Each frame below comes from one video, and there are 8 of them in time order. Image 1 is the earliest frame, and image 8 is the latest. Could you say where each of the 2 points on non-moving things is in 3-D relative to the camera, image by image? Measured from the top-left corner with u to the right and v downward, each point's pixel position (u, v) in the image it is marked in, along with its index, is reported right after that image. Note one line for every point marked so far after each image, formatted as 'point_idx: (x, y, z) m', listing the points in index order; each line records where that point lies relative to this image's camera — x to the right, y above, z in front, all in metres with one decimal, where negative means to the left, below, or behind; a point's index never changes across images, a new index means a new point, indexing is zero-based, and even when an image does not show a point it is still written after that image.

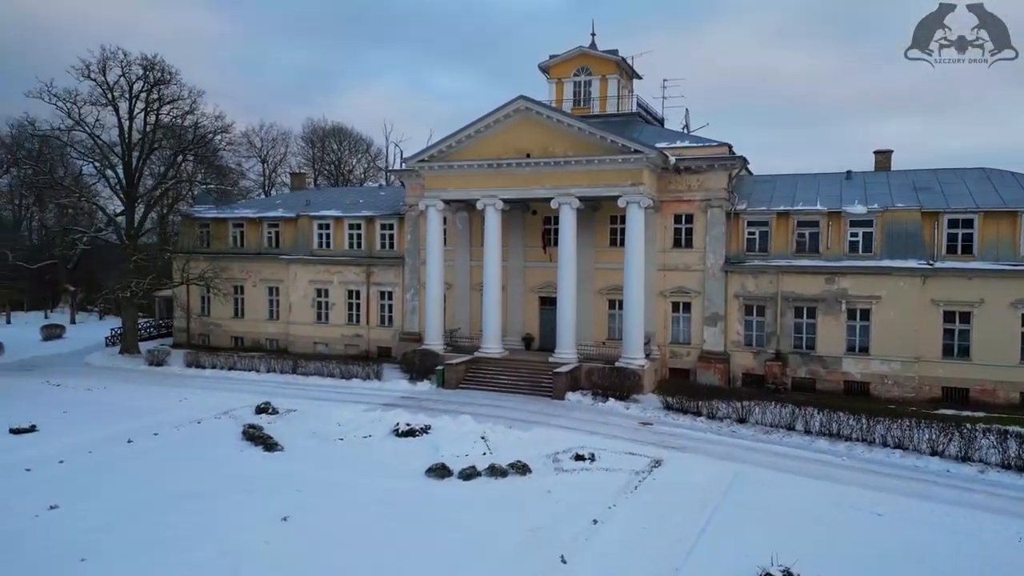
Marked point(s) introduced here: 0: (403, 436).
0: (-2.7, -3.7, +17.6) m
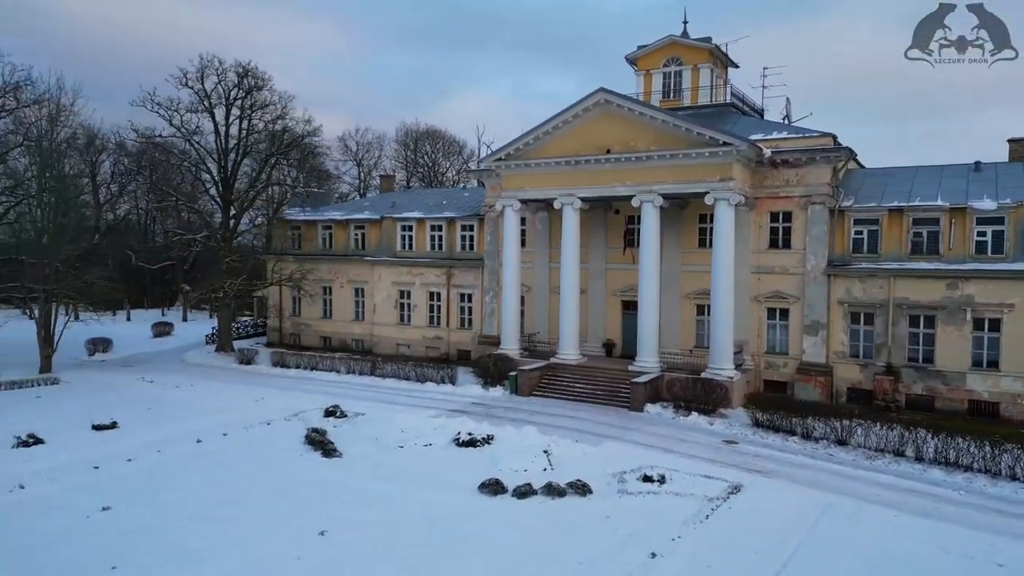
0: (-1.2, -3.7, +16.8) m
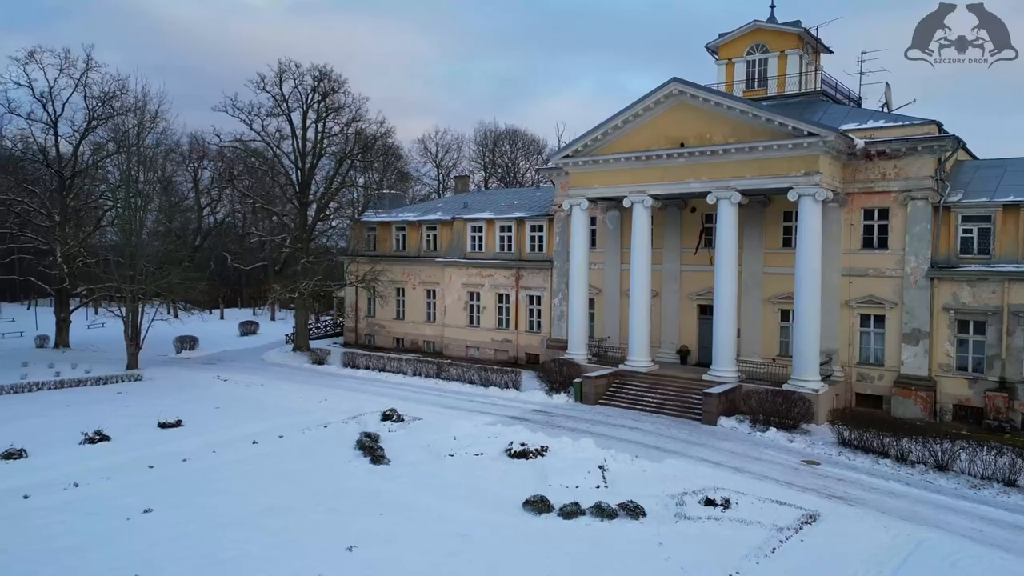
0: (+0.1, -3.8, +16.0) m
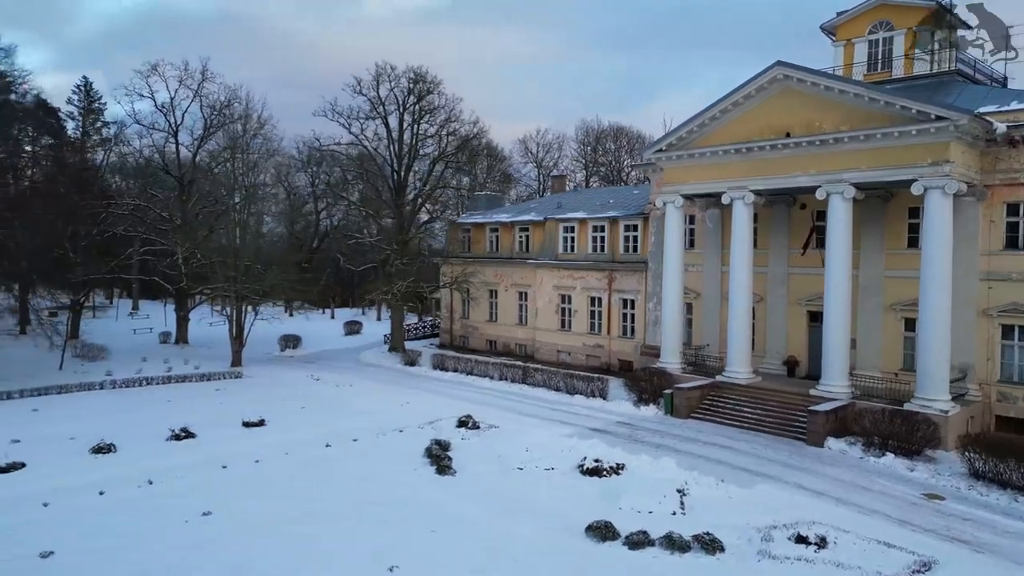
0: (+1.6, -3.9, +14.8) m
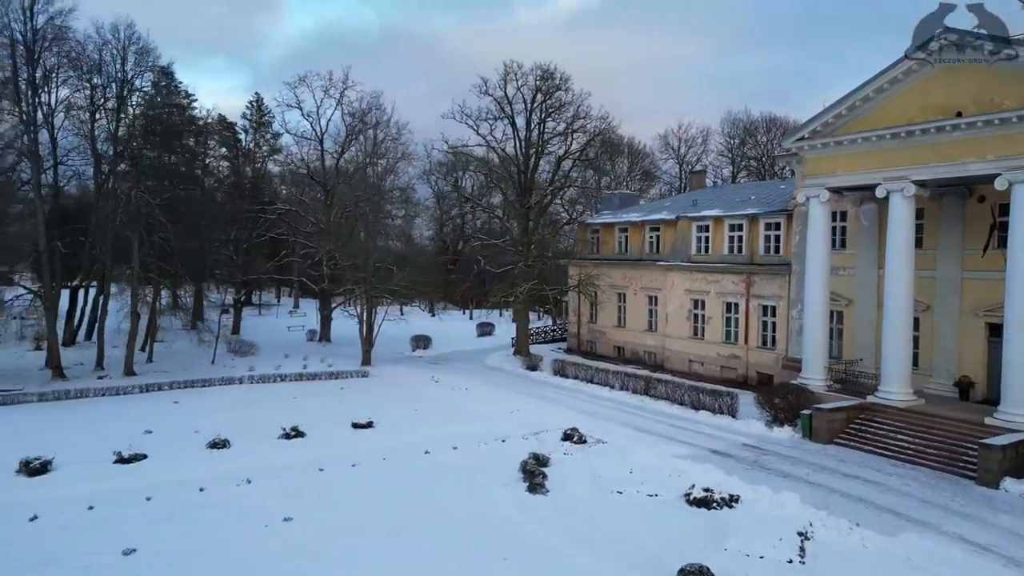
0: (+3.4, -4.0, +13.1) m
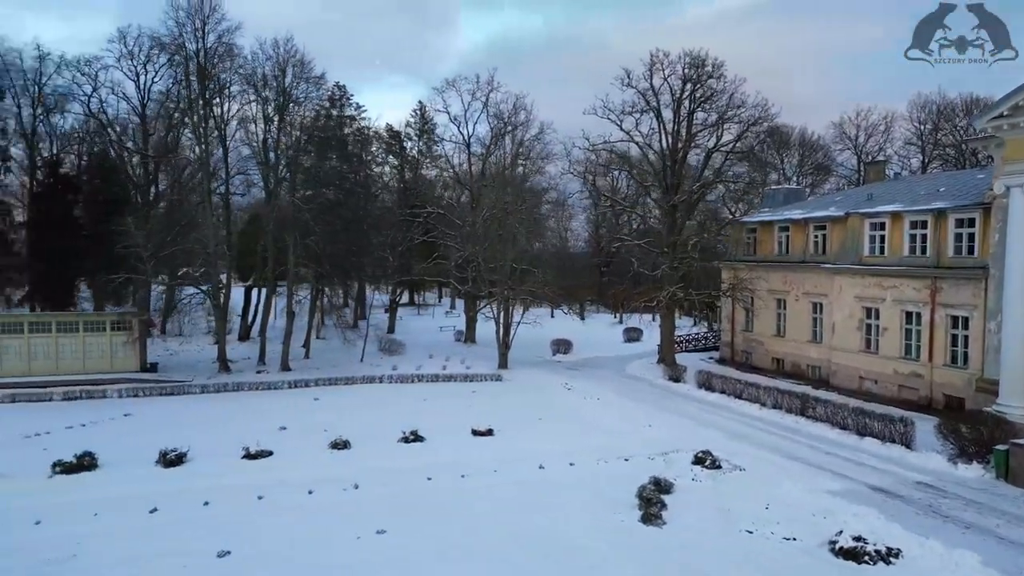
0: (+5.1, -4.1, +11.0) m
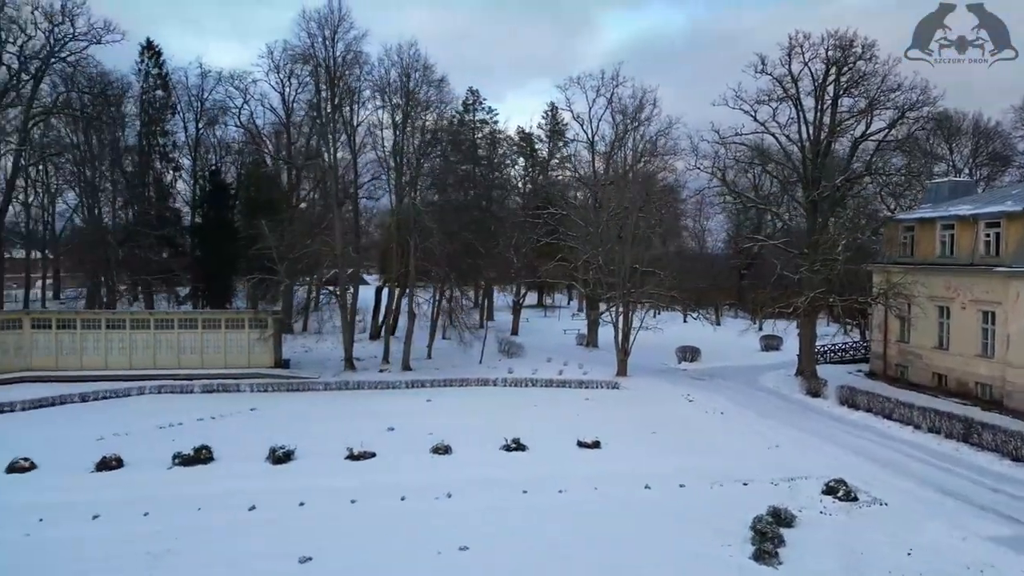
0: (+6.2, -4.3, +9.0) m
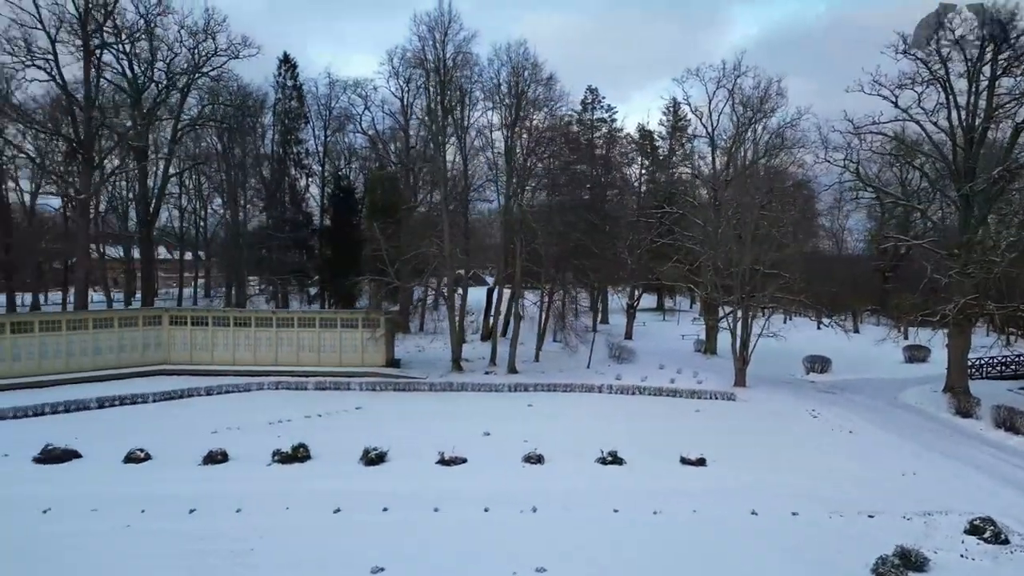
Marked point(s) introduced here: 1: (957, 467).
0: (+6.9, -4.4, +7.1) m
1: (+10.1, -4.1, +16.1) m
